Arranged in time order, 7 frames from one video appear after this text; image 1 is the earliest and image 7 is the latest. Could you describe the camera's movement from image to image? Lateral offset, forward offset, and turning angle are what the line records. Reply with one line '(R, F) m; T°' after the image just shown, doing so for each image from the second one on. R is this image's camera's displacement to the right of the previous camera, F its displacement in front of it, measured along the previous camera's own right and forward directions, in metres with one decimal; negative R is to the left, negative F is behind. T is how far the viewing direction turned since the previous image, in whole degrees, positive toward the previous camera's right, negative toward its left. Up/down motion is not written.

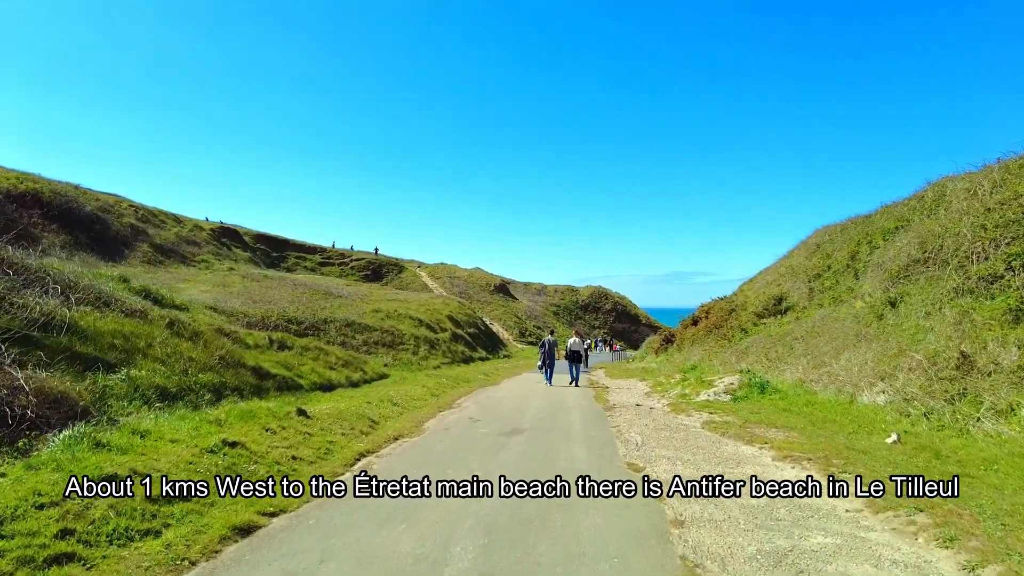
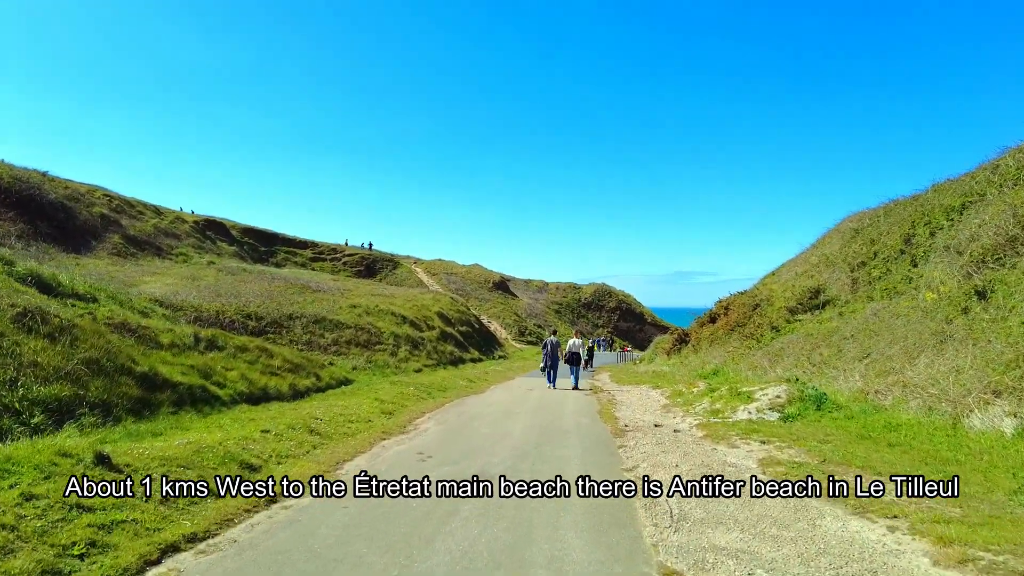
(+0.5, +3.7) m; 0°
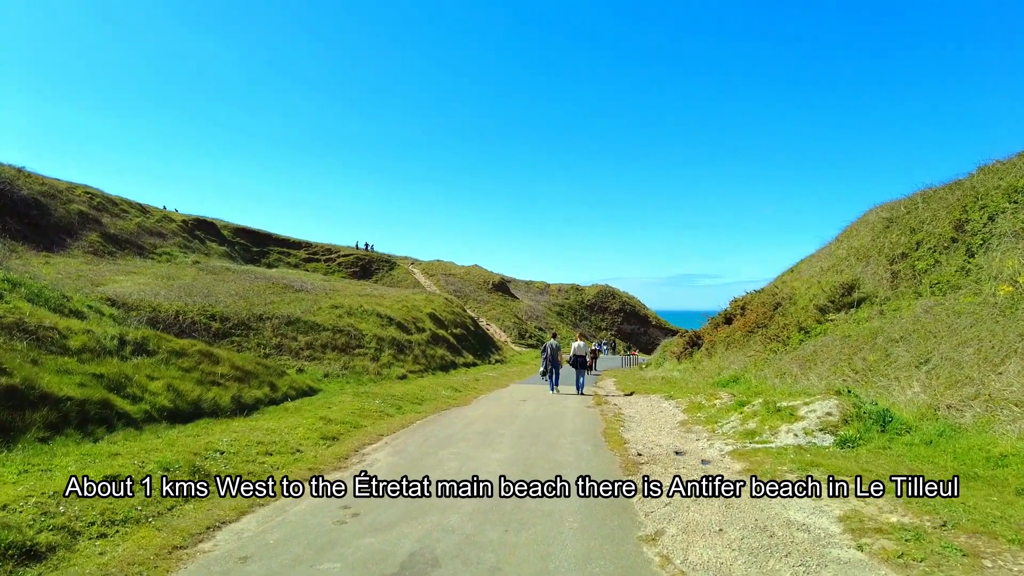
(+0.4, +2.6) m; 0°
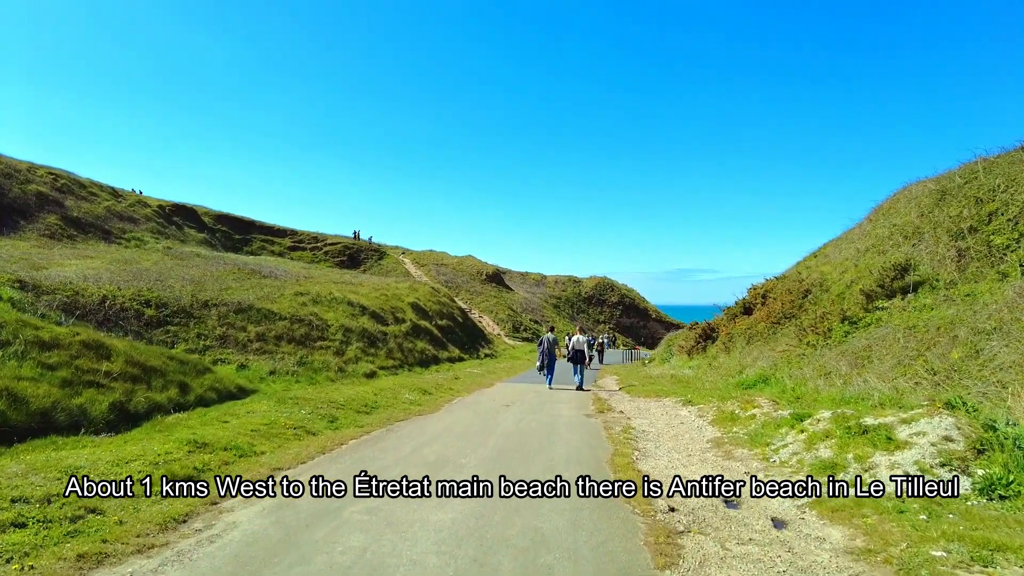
(+0.4, +3.3) m; 0°
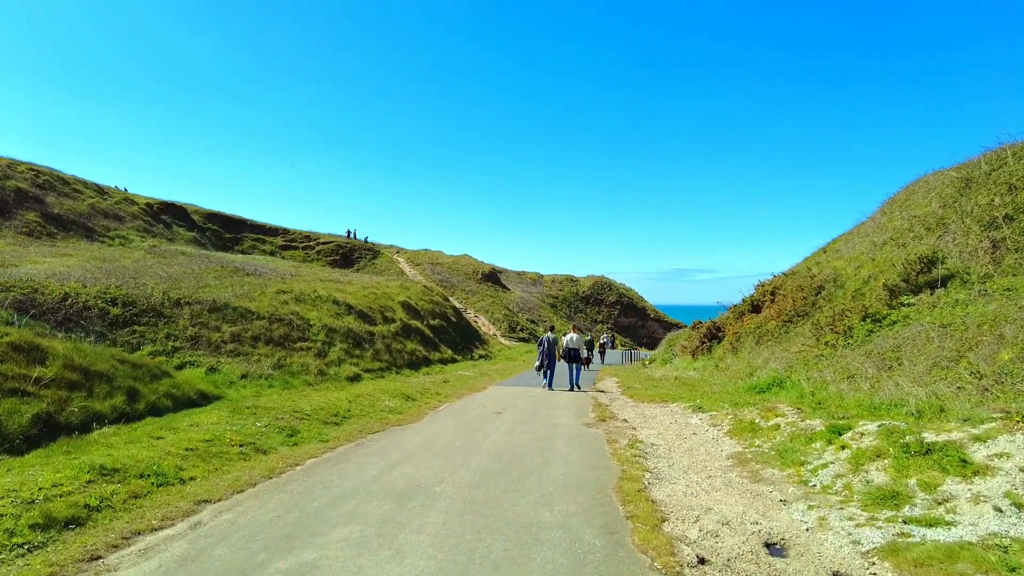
(+0.1, +1.3) m; 0°
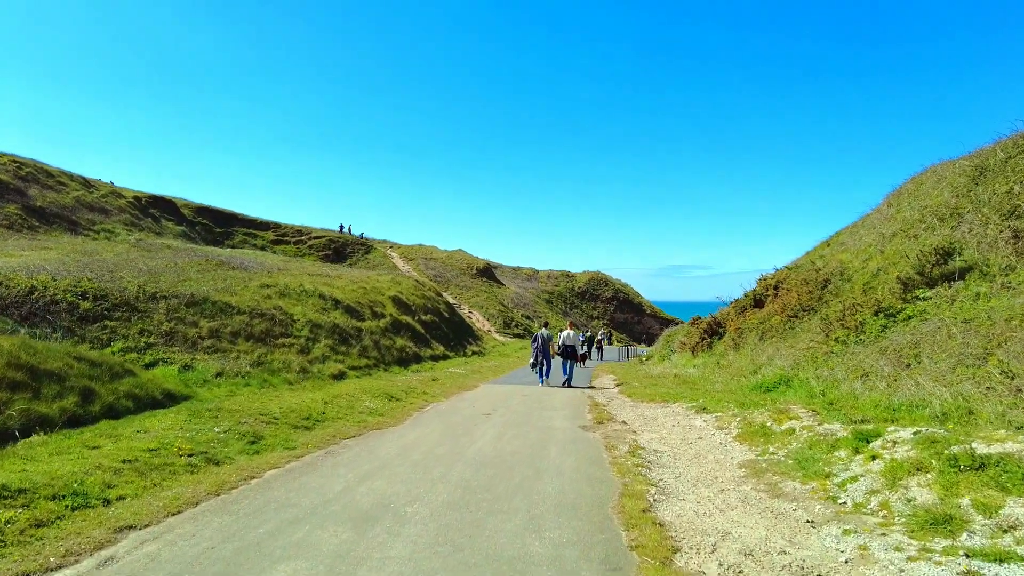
(+0.1, +0.9) m; 0°
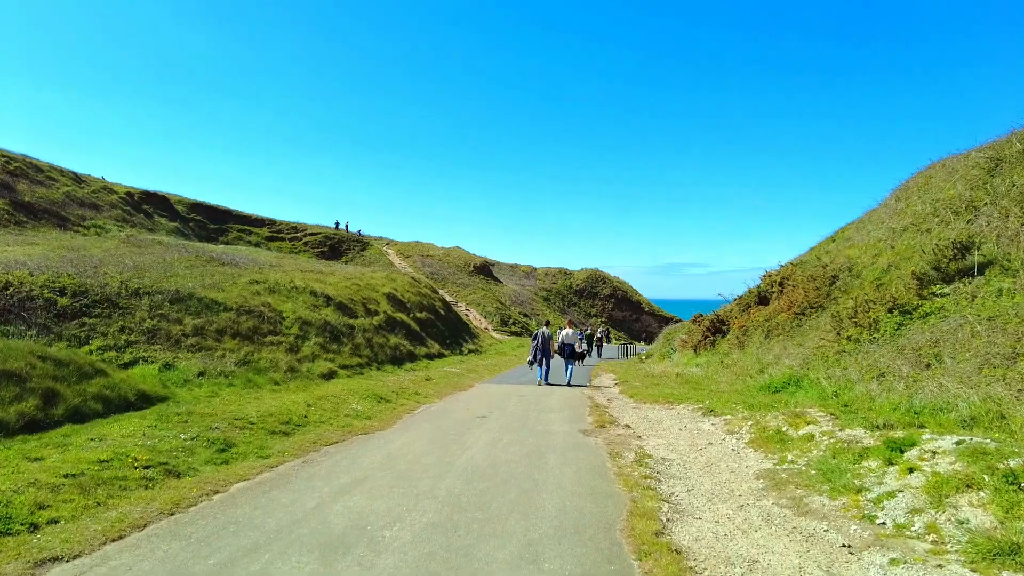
(0.0, +0.7) m; 0°
